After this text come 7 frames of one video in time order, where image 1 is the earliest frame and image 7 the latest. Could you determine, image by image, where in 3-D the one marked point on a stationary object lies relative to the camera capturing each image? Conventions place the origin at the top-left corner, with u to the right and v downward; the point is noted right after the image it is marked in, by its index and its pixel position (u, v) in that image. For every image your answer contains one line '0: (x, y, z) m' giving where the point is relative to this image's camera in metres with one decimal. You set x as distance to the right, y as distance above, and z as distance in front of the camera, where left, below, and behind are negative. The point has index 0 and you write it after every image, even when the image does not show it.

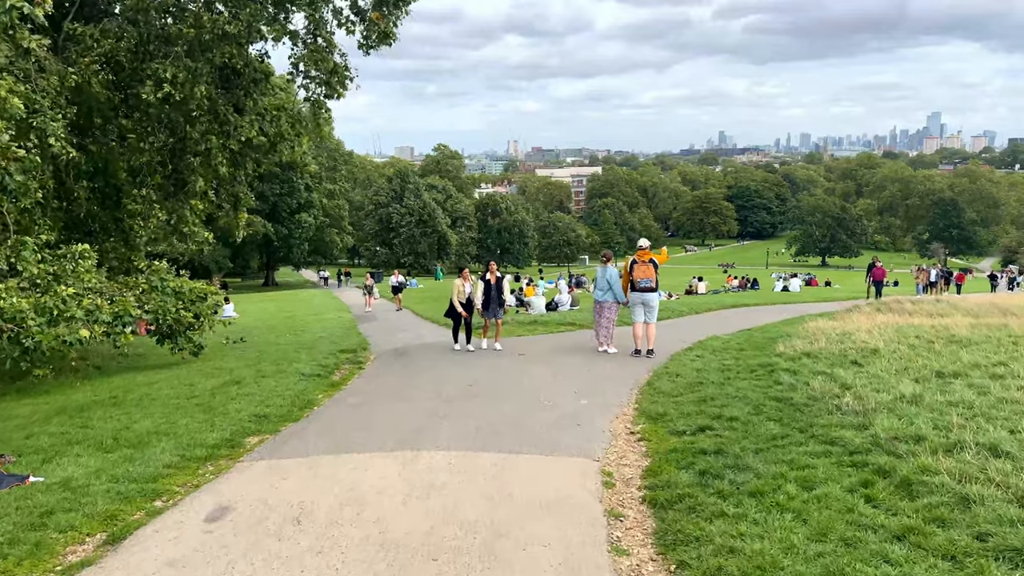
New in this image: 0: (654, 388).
0: (+1.5, -1.0, +7.7) m
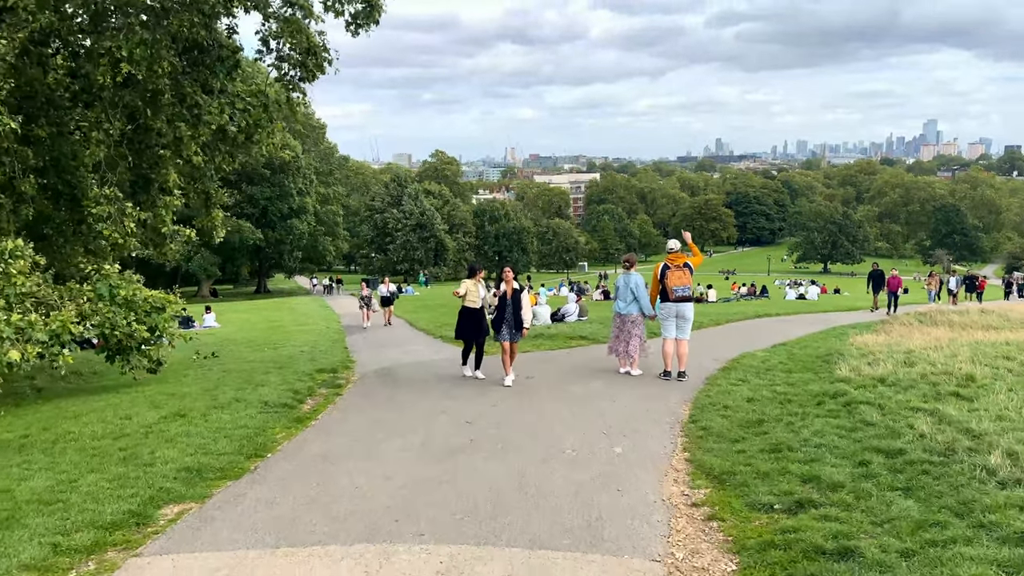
0: (+1.6, -1.1, +6.1) m
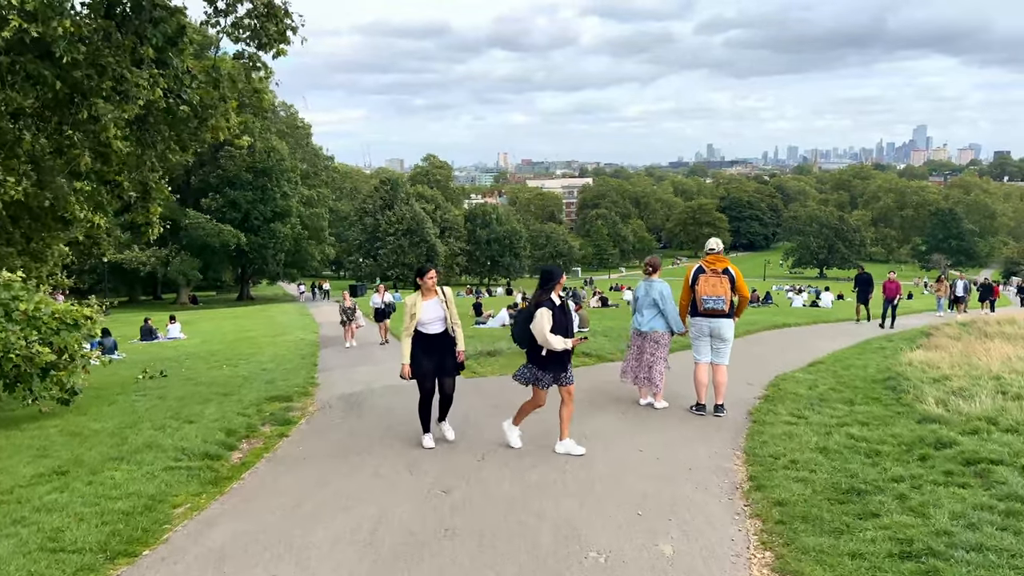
0: (+1.5, -1.2, +4.3) m
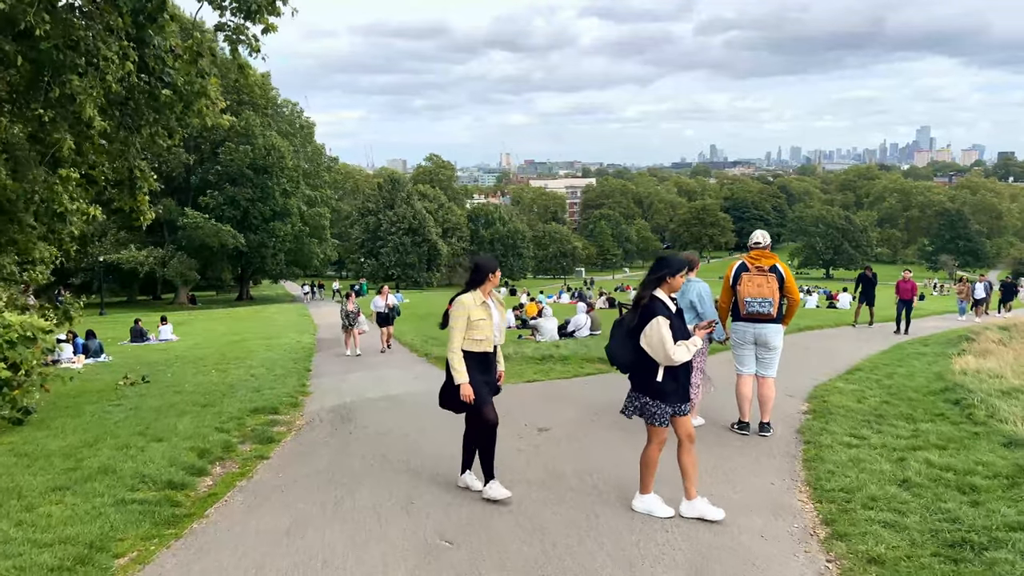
0: (+1.6, -1.2, +3.4) m
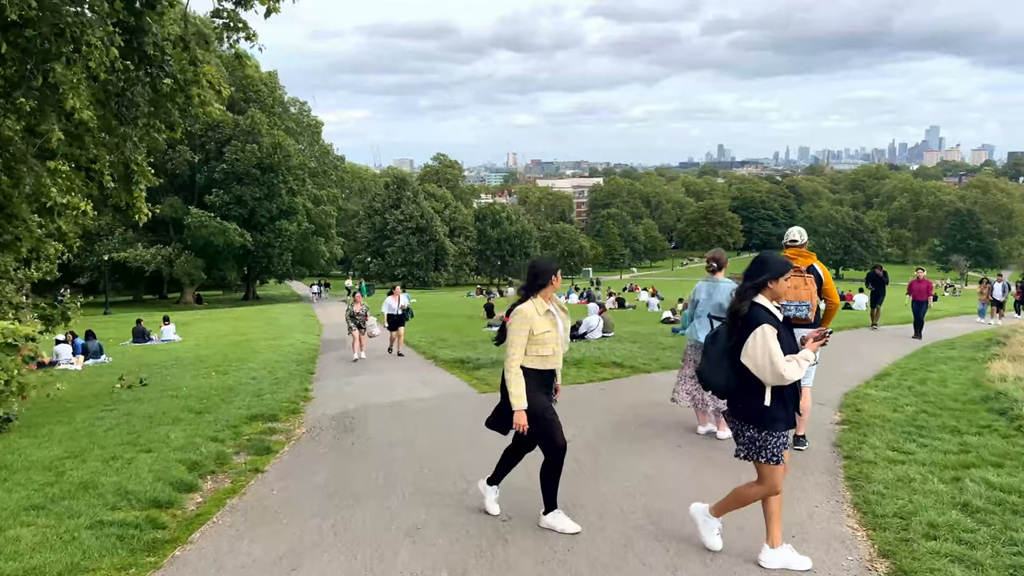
0: (+1.7, -1.2, +2.9) m
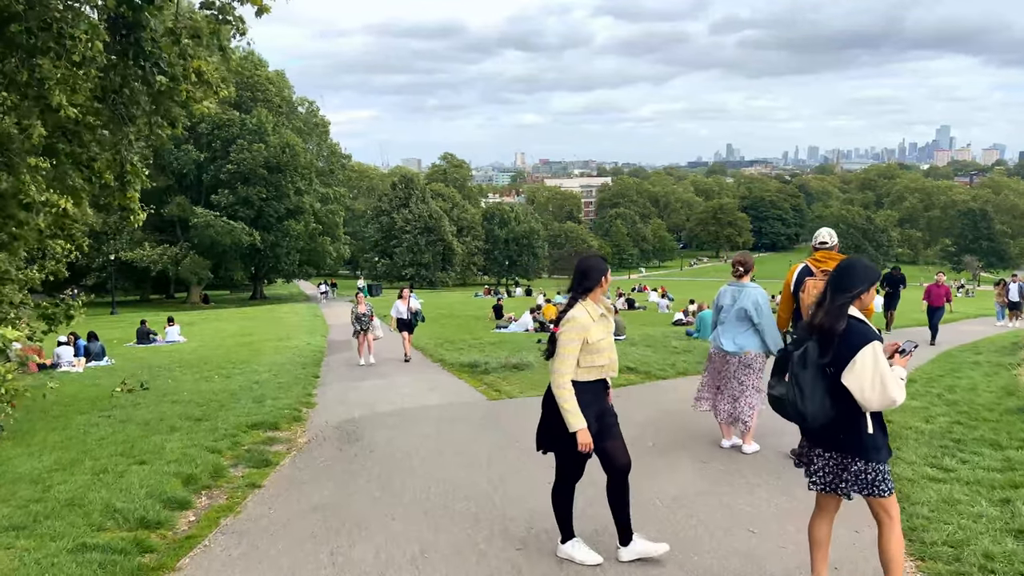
0: (+1.8, -1.3, +2.6) m
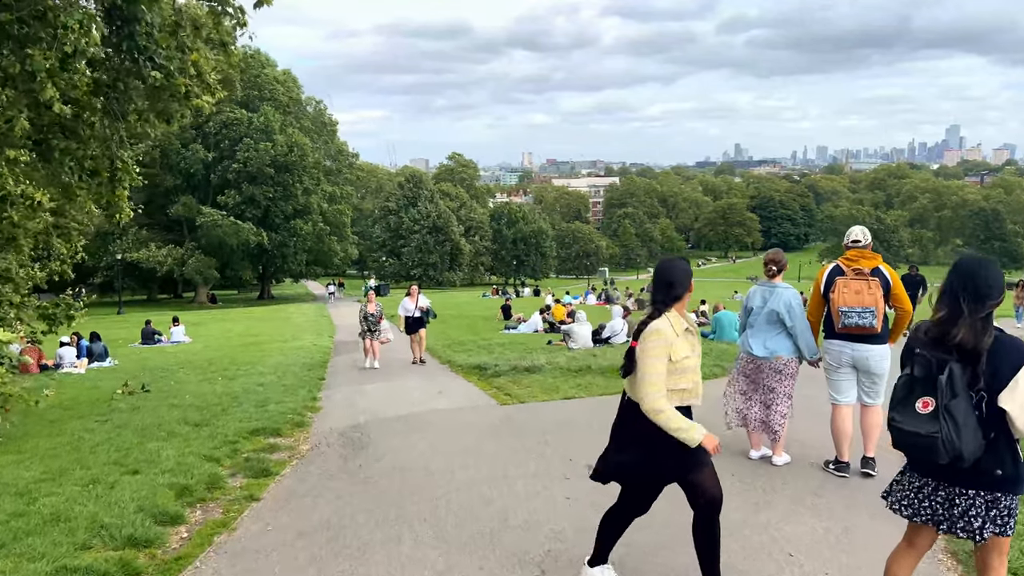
0: (+1.8, -1.3, +2.3) m
